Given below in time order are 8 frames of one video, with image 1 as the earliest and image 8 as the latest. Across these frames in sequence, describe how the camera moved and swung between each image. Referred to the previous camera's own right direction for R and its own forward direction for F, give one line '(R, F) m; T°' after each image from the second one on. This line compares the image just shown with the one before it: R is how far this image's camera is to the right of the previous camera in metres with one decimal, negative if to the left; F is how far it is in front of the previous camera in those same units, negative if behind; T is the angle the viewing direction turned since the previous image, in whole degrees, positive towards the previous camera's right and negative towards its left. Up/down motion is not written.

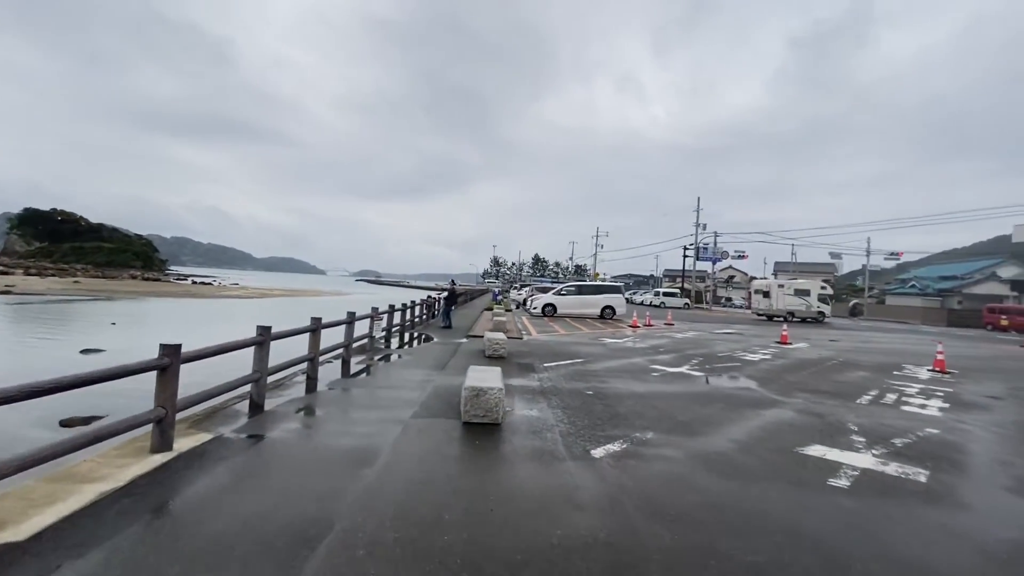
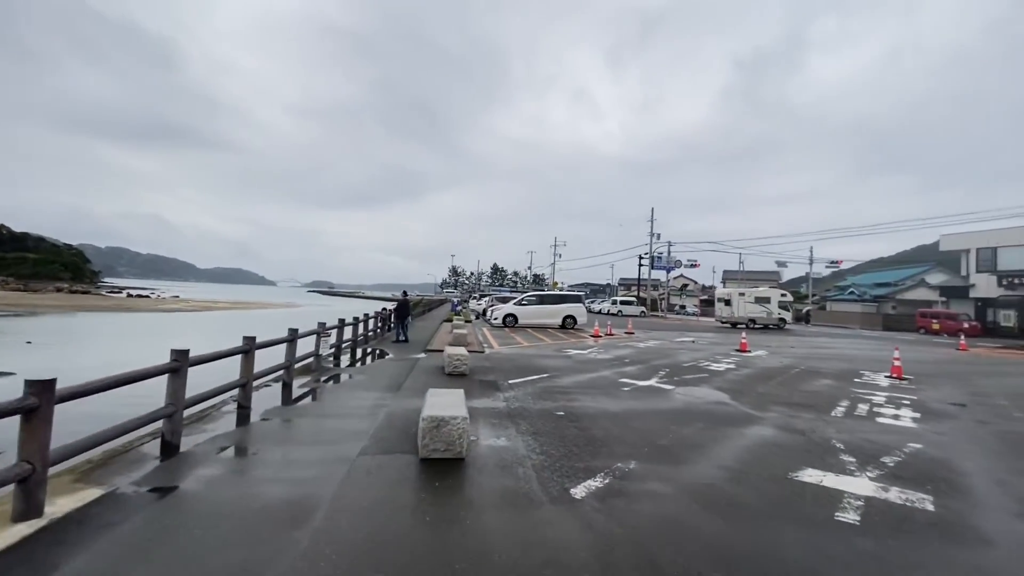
(-0.1, +0.7) m; +5°
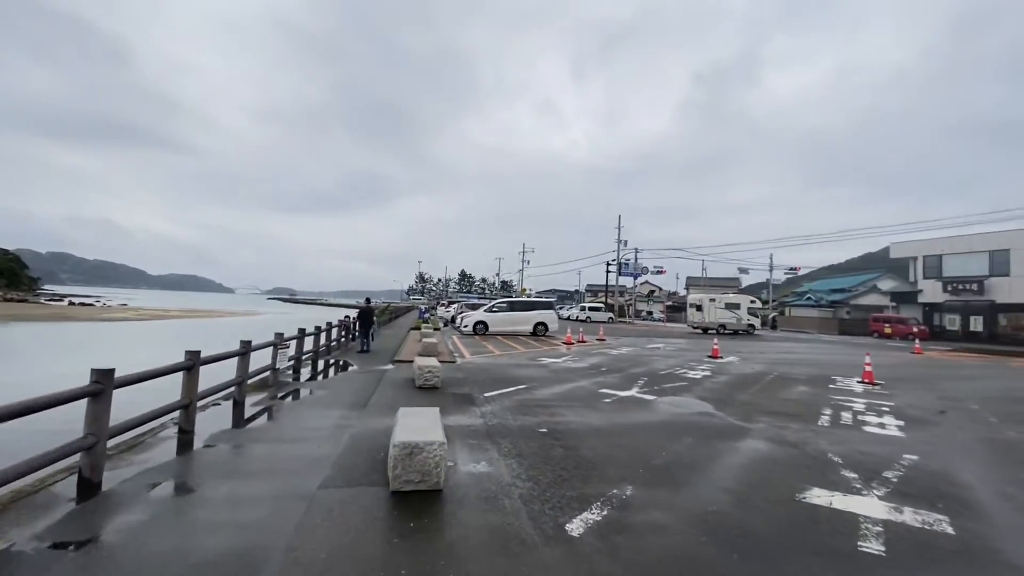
(-0.1, +0.5) m; +4°
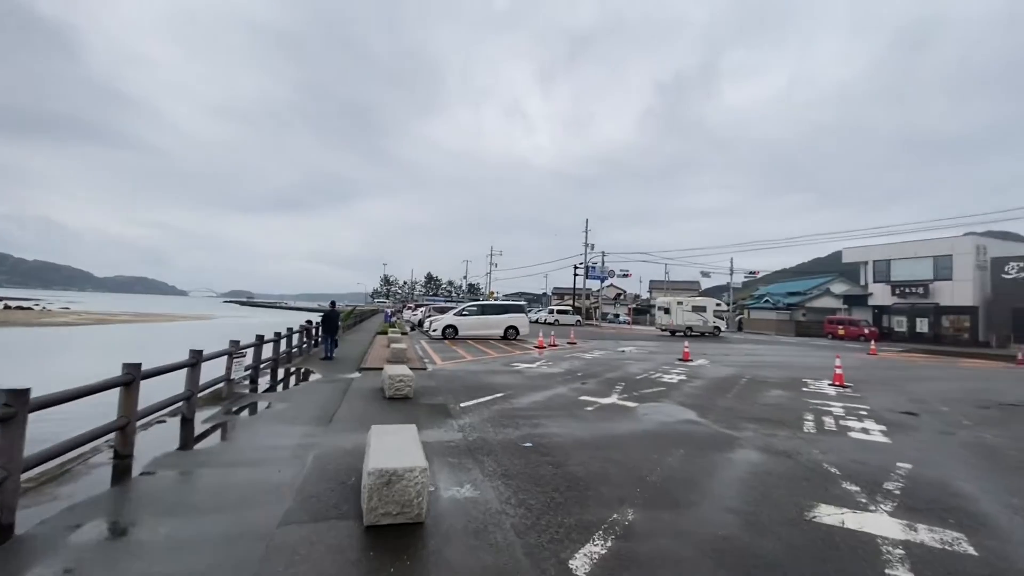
(-0.2, +0.5) m; +4°
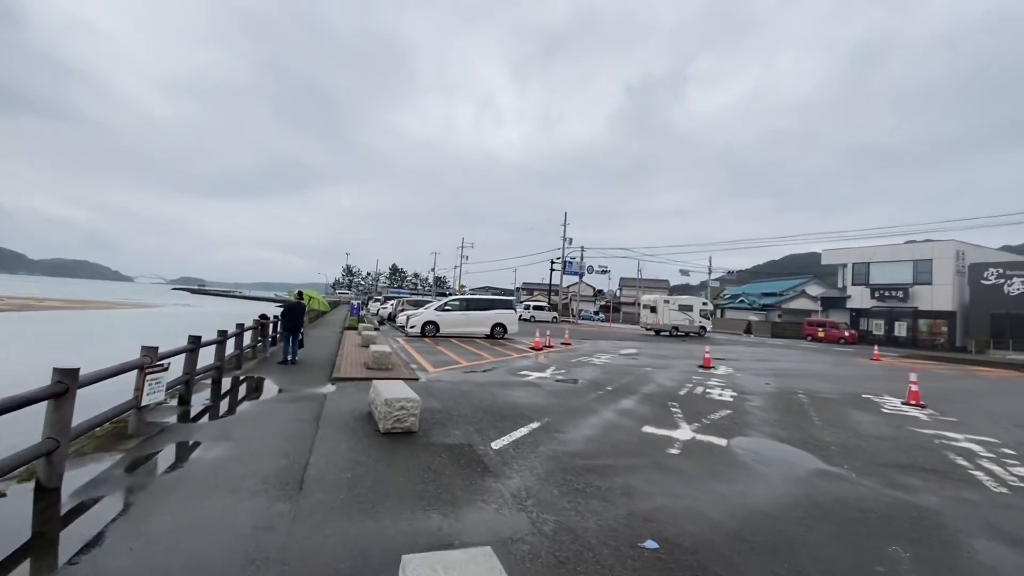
(-1.1, +2.6) m; +4°
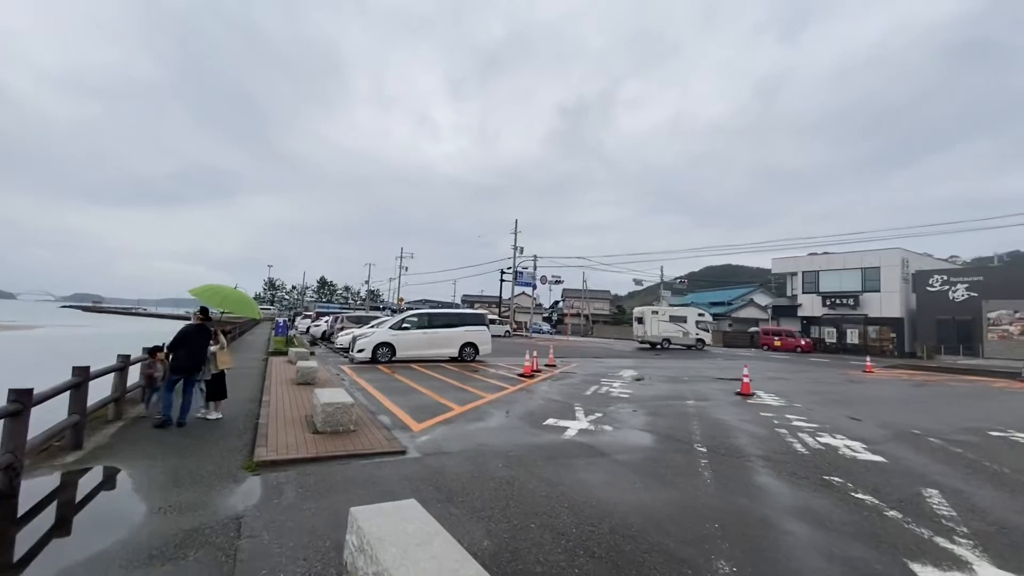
(-1.5, +4.0) m; +8°
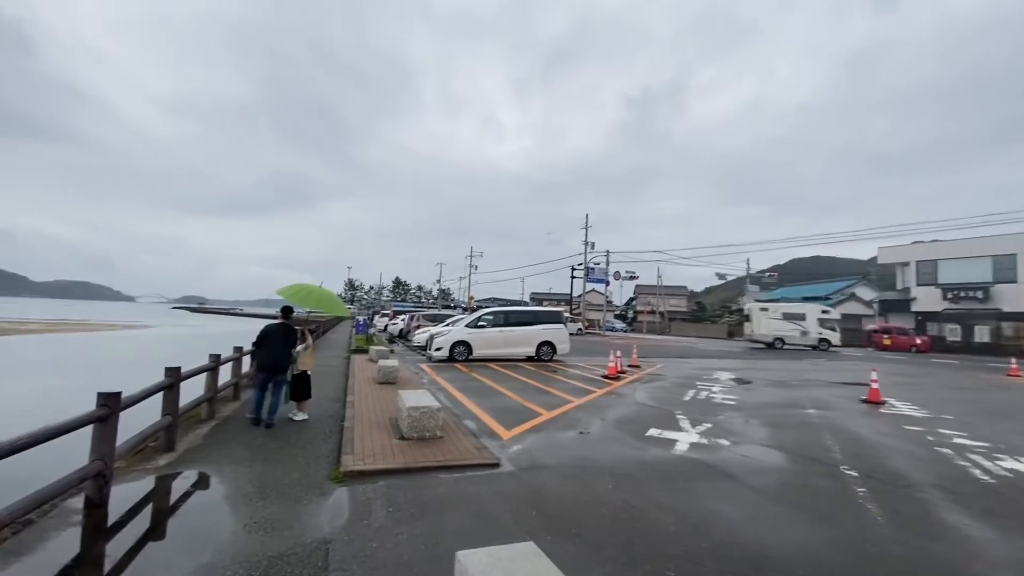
(-0.4, +0.7) m; -8°
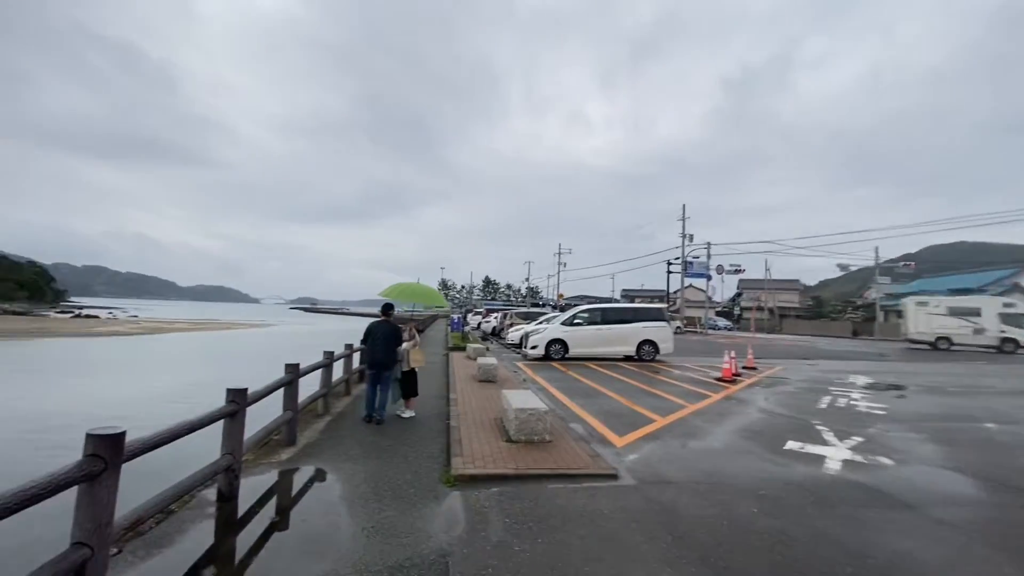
(-0.3, +0.4) m; -11°
